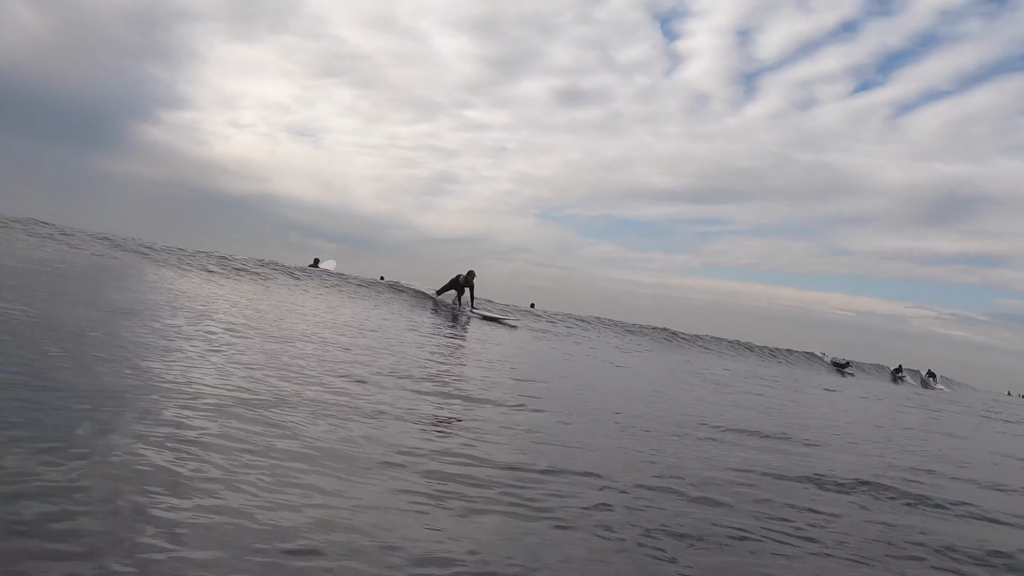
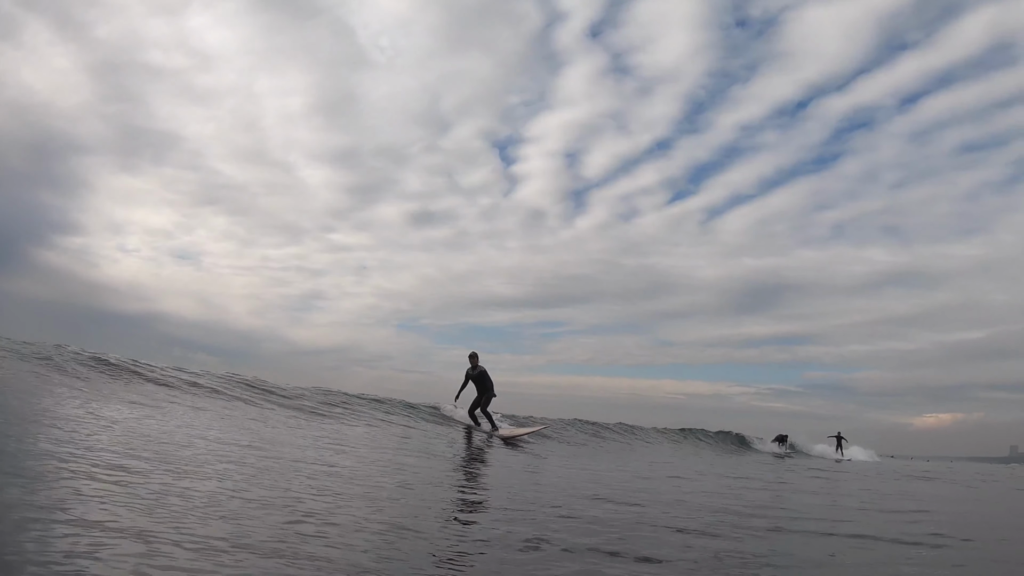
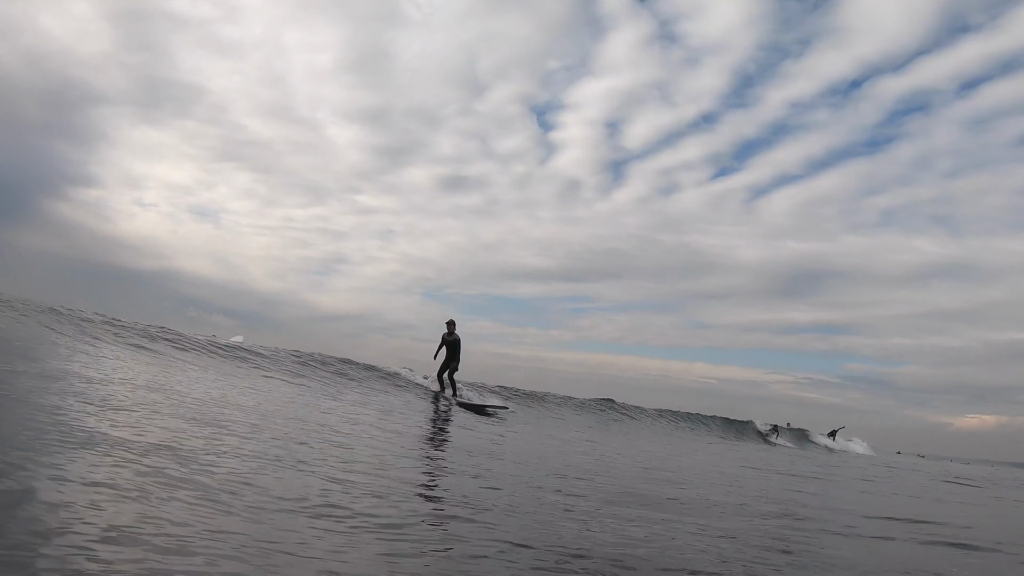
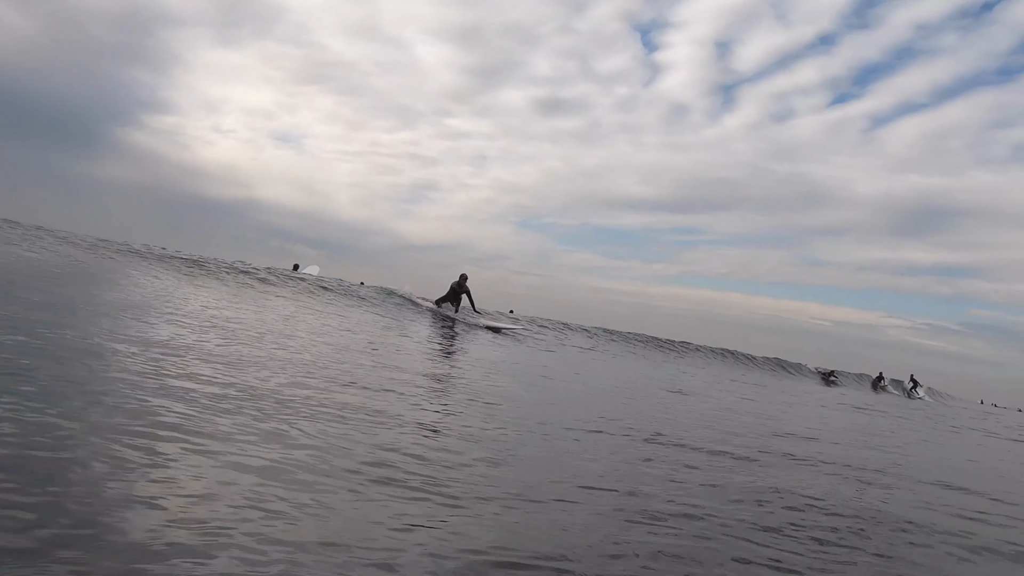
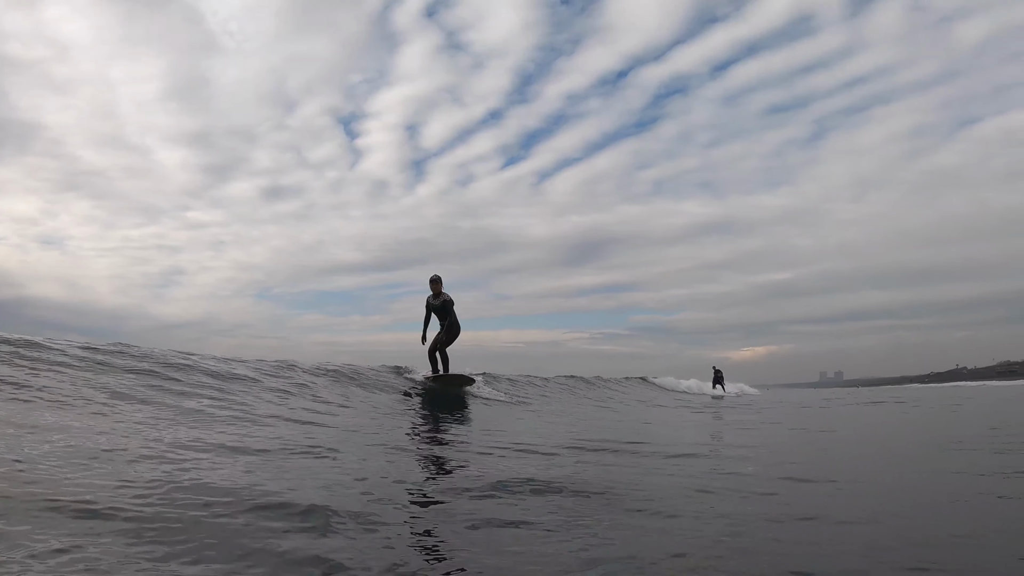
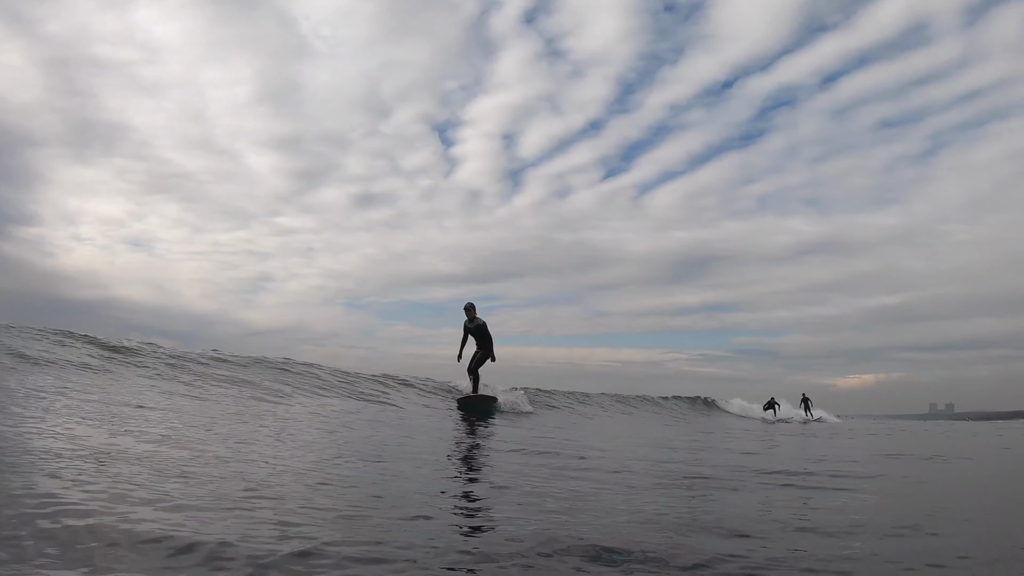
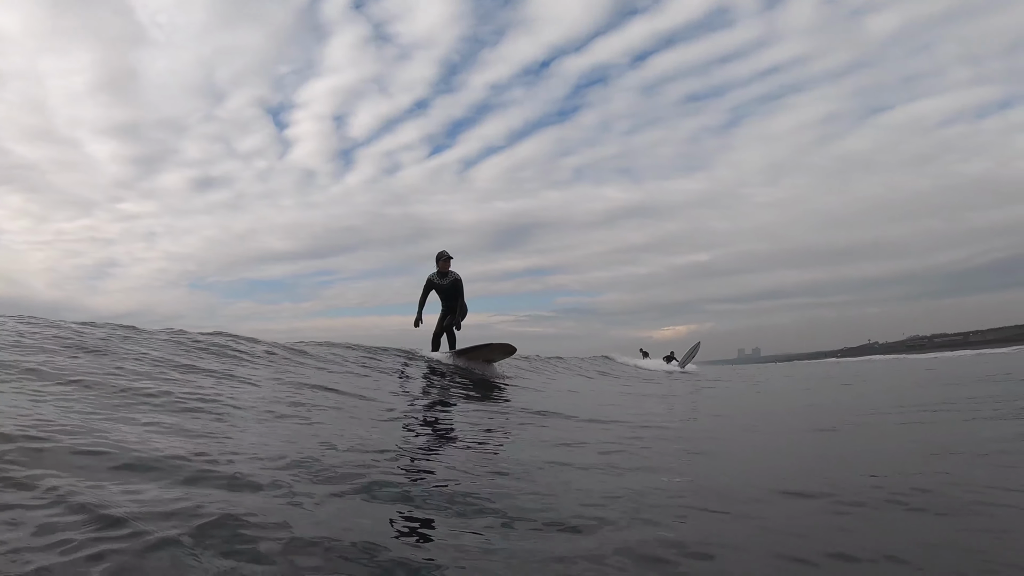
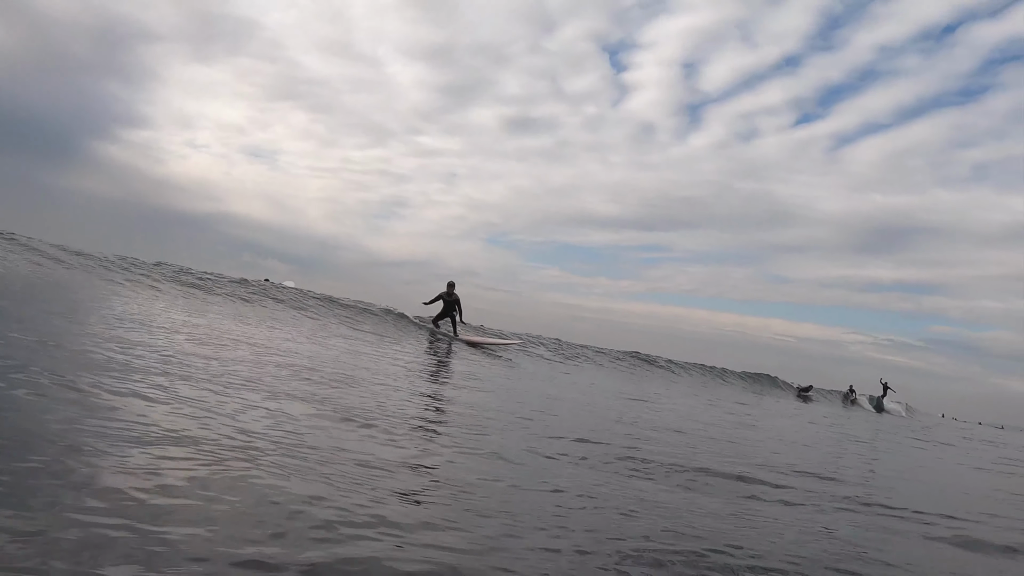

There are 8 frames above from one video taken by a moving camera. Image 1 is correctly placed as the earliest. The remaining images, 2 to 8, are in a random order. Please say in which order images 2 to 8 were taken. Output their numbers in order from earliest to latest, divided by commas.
4, 8, 3, 2, 6, 5, 7
